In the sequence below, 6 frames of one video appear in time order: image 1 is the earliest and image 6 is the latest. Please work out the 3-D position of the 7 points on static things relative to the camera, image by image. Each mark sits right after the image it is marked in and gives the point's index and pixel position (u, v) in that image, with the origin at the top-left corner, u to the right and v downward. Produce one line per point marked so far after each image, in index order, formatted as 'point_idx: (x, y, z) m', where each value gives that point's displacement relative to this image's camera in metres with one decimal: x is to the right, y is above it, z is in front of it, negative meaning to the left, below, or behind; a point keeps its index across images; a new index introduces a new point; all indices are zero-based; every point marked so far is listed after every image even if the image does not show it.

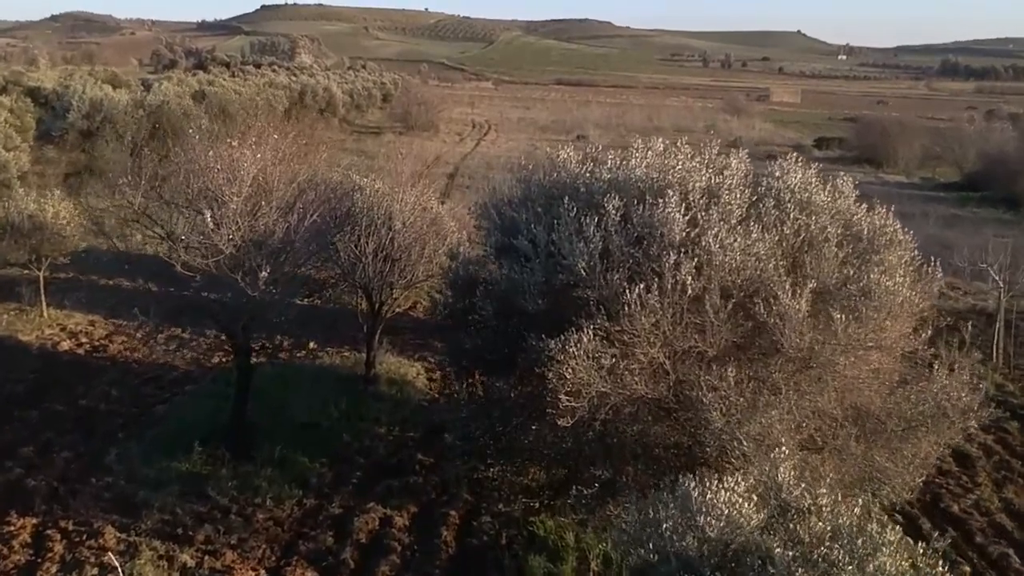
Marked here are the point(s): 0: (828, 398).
0: (+2.7, -0.9, +9.0) m
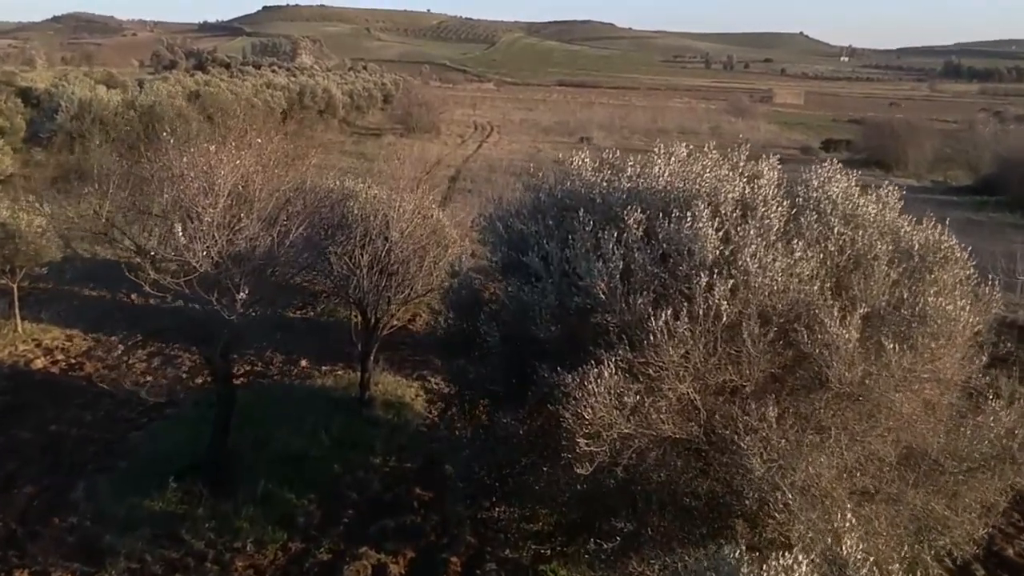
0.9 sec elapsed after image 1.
0: (+2.8, -1.1, +7.9) m
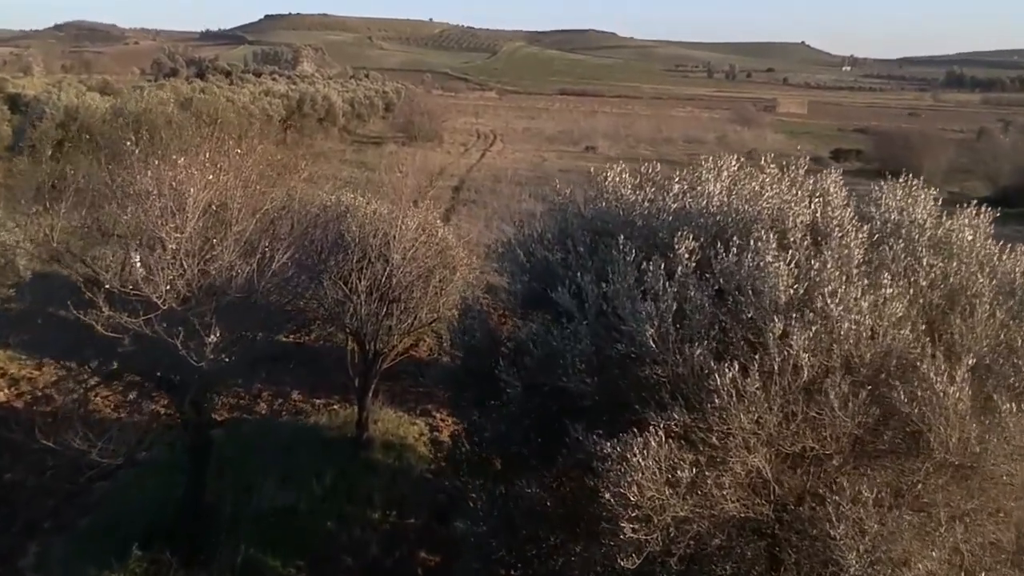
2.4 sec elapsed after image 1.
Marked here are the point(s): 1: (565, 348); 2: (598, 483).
0: (+3.0, -1.4, +6.4) m
1: (+0.4, -0.4, +7.1) m
2: (+0.5, -1.2, +6.5) m
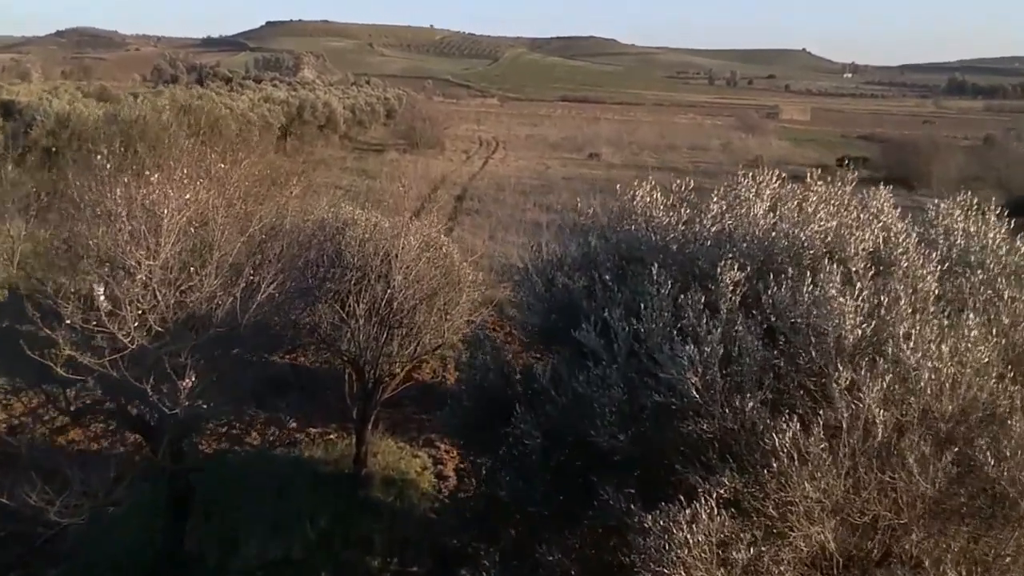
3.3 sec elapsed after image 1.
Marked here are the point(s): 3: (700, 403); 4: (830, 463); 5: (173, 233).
0: (+3.1, -1.7, +5.5) m
1: (+0.5, -0.6, +6.2) m
2: (+0.7, -1.5, +5.6) m
3: (+1.0, -0.6, +5.7) m
4: (+1.6, -0.9, +5.3) m
5: (-2.3, +0.4, +7.0) m
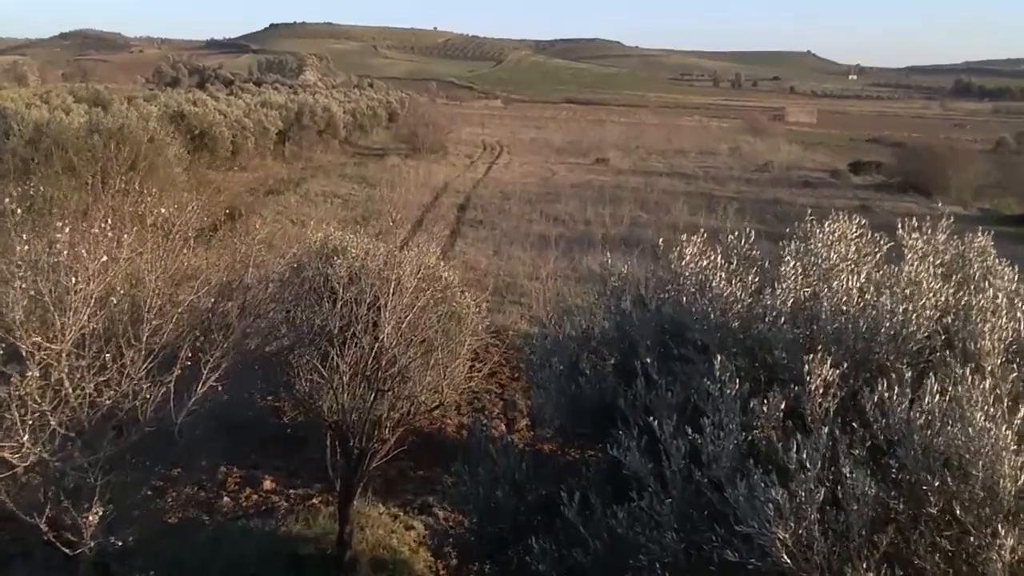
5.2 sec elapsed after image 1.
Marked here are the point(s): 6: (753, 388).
0: (+3.2, -2.1, +3.8) m
1: (+0.5, -1.1, +4.6) m
2: (+0.7, -1.9, +4.0) m
3: (+1.1, -1.1, +4.1) m
4: (+1.7, -1.4, +3.7) m
5: (-2.2, -0.1, +5.4) m
6: (+1.2, -0.4, +4.9) m
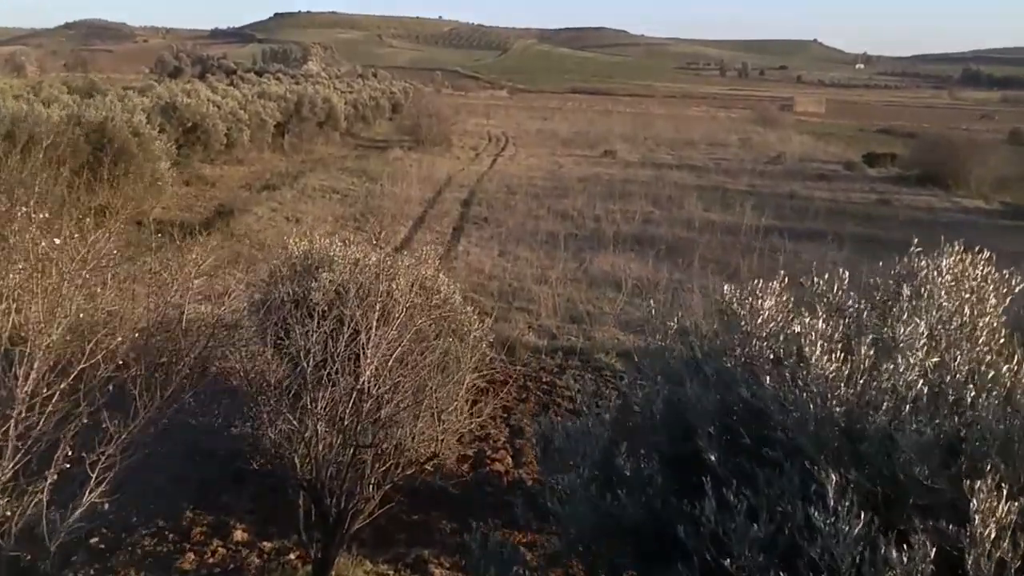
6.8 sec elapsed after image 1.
0: (+3.2, -2.4, +2.2) m
1: (+0.6, -1.4, +3.0) m
2: (+0.8, -2.2, +2.4) m
3: (+1.1, -1.4, +2.5) m
4: (+1.7, -1.6, +2.1) m
5: (-2.2, -0.4, +3.8) m
6: (+1.2, -0.7, +3.3) m
